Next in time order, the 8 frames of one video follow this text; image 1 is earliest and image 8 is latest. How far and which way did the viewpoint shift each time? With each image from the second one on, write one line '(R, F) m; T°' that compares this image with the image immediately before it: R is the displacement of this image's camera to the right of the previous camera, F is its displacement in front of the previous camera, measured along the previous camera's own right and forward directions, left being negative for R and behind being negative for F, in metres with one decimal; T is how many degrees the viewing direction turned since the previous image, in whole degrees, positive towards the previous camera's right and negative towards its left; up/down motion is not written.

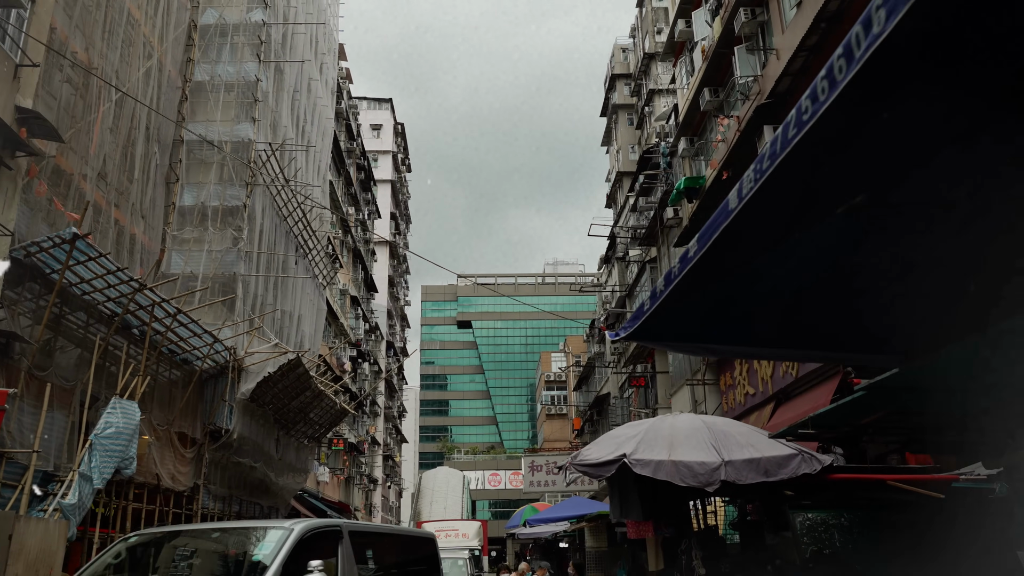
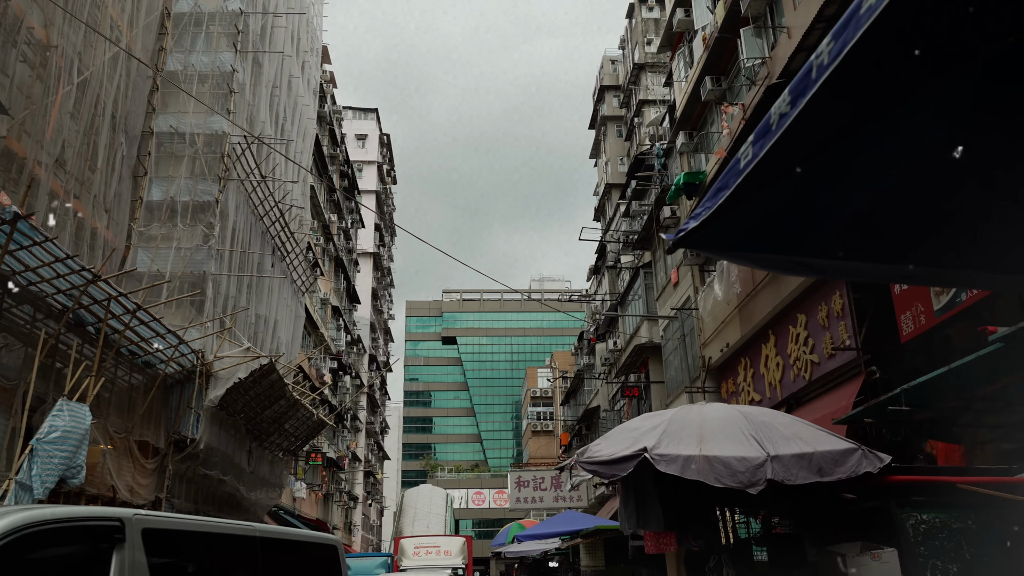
(0.0, +0.7) m; +1°
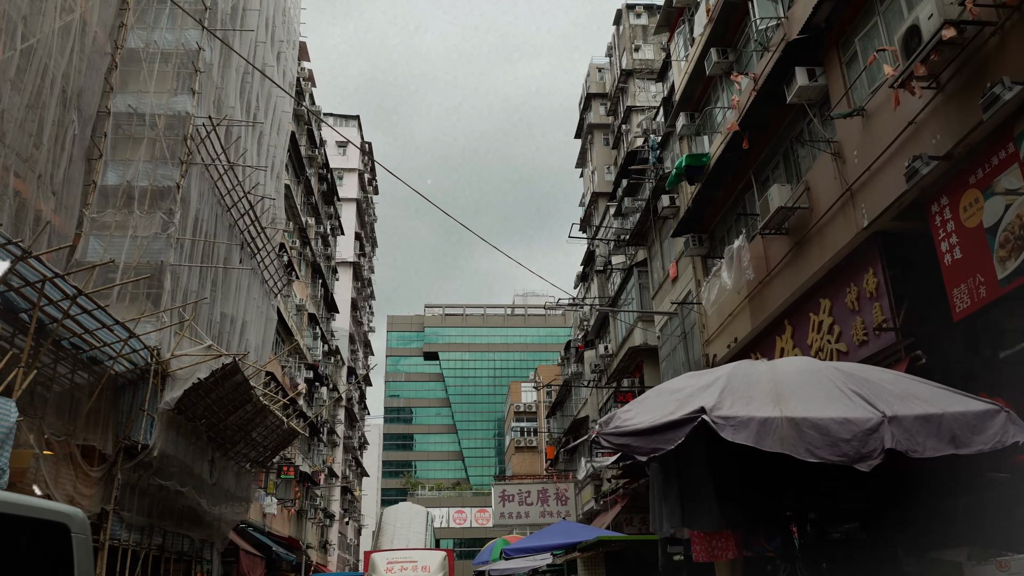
(-0.1, +1.0) m; +1°
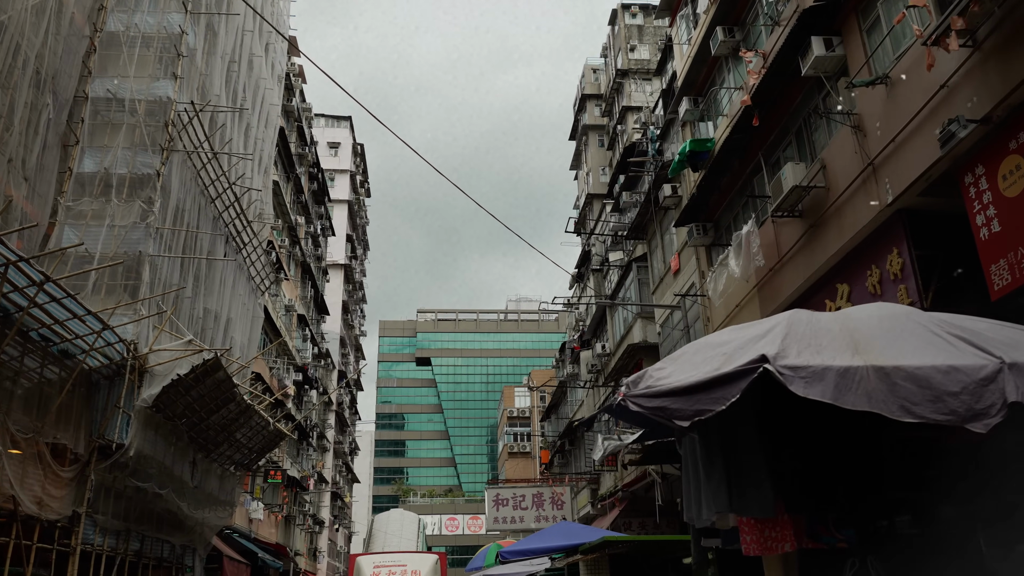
(0.0, +0.5) m; +1°
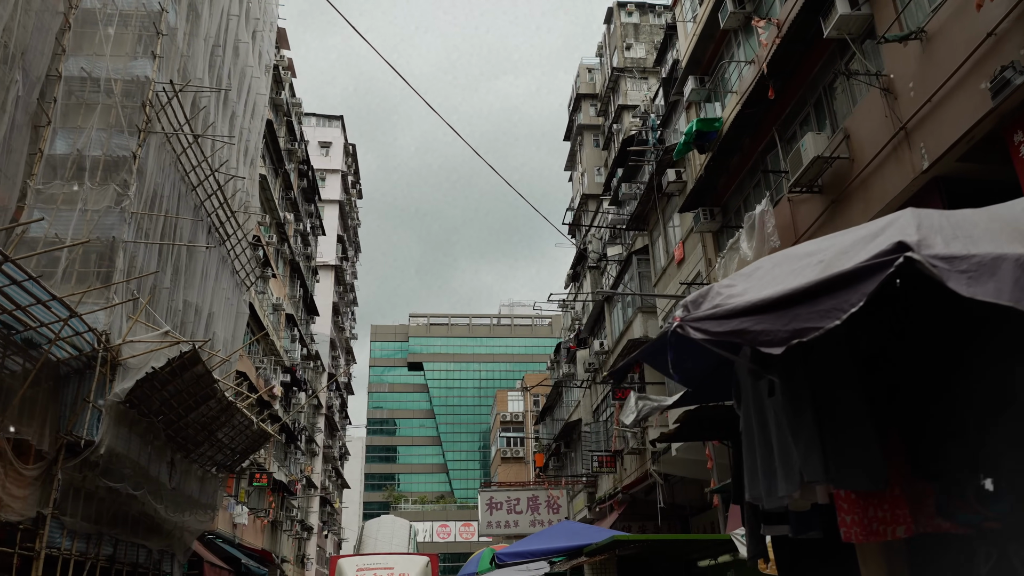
(0.0, +0.6) m; +1°
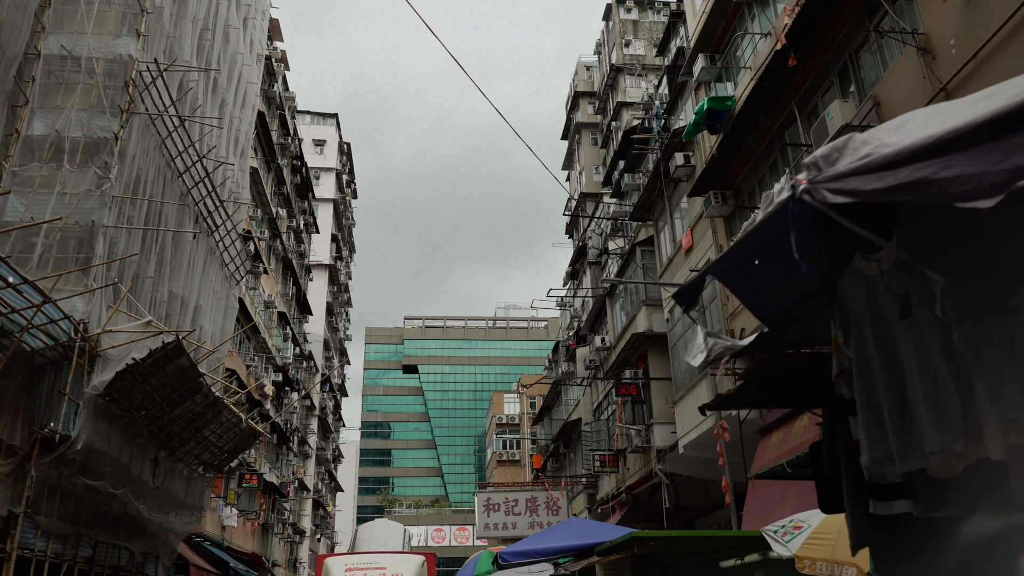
(-0.1, +0.5) m; 0°
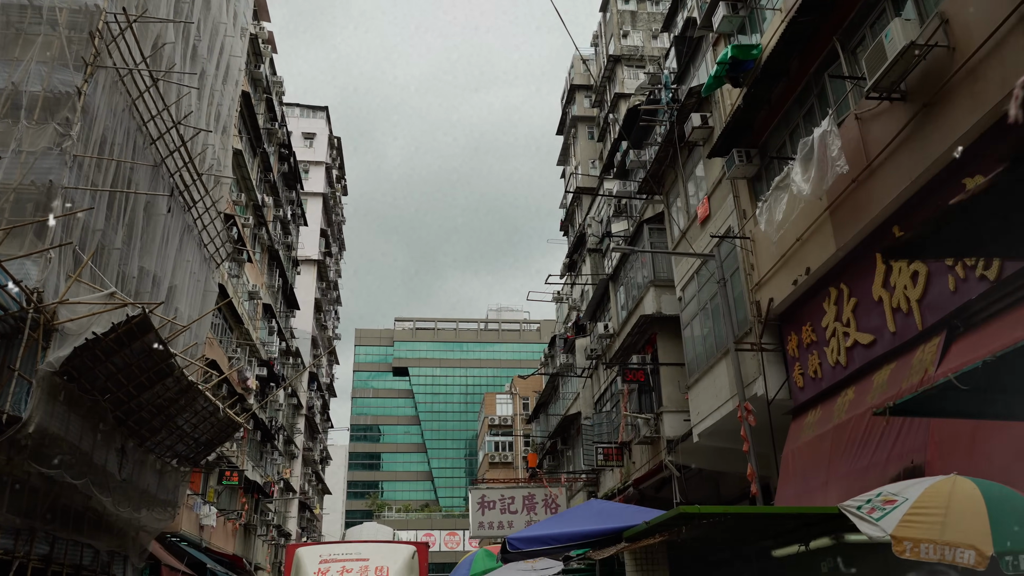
(-0.1, +0.9) m; +1°
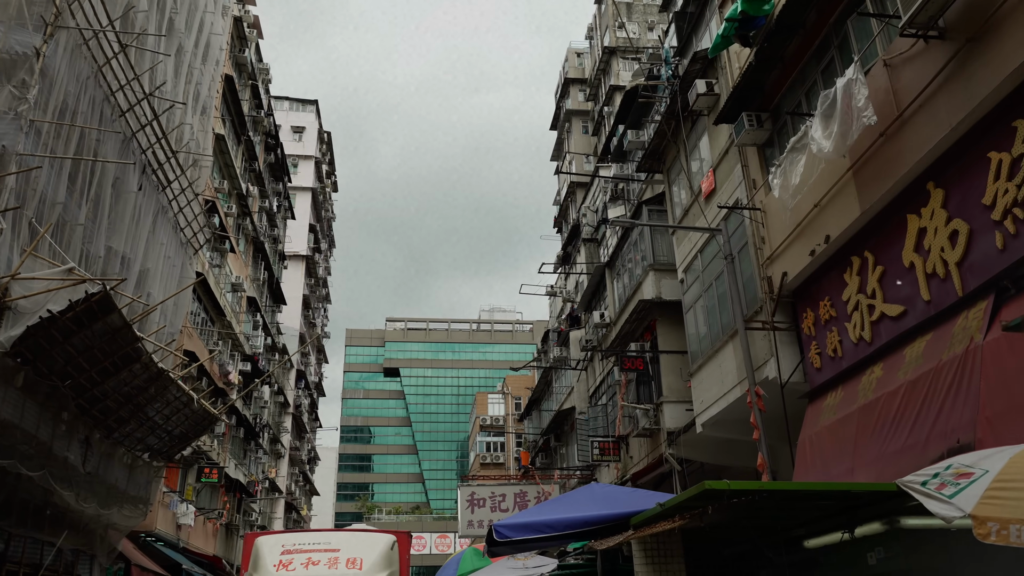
(0.0, +0.6) m; +1°
